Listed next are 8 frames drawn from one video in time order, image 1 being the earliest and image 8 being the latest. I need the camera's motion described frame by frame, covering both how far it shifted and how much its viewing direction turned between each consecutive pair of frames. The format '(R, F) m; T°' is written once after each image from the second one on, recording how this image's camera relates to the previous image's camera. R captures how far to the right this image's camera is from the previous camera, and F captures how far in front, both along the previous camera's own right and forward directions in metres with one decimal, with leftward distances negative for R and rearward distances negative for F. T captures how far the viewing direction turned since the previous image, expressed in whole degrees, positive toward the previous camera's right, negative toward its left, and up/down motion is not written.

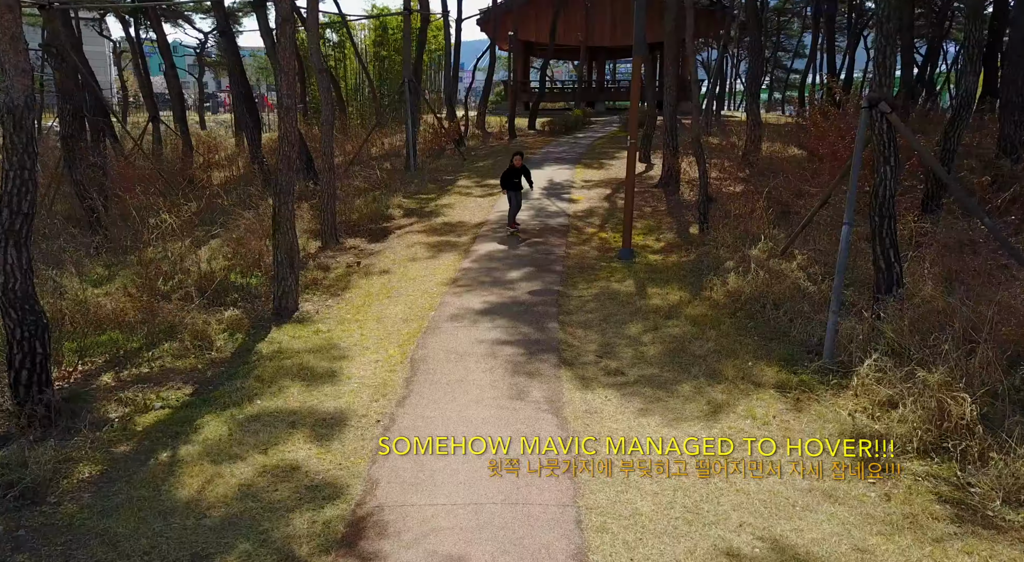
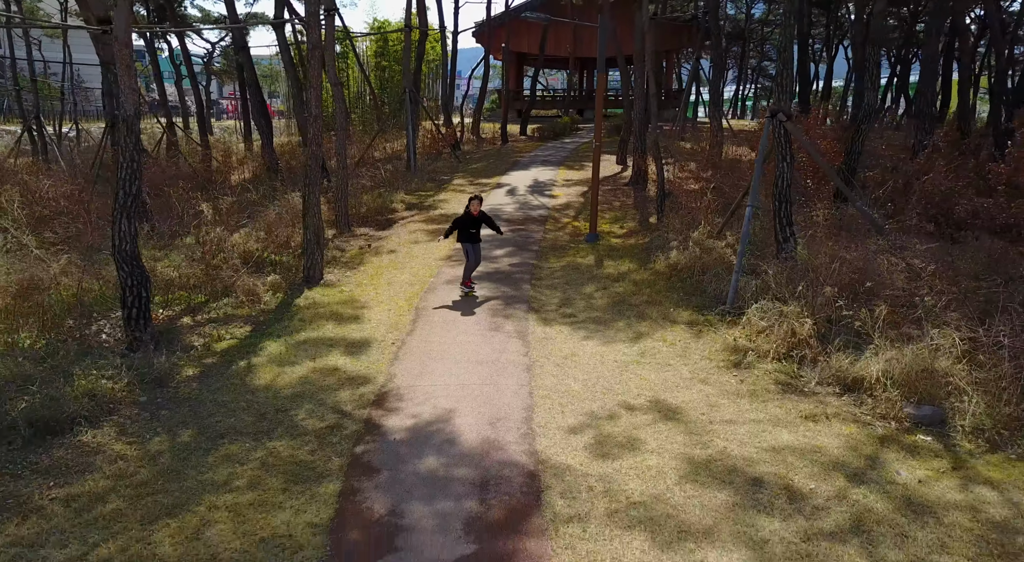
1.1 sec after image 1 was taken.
(+0.1, -1.6) m; 0°
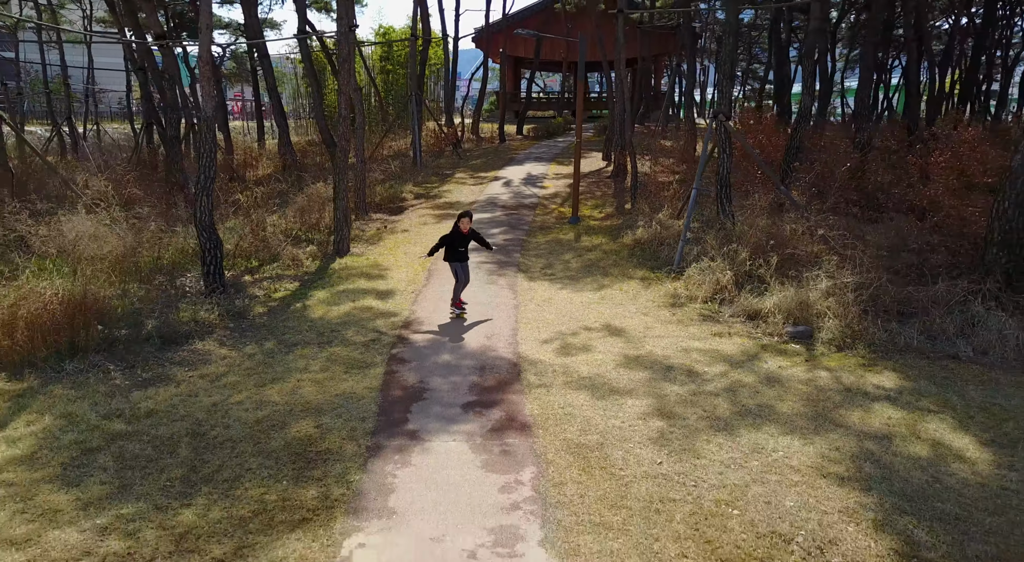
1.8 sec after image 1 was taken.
(+0.1, -1.7) m; 0°
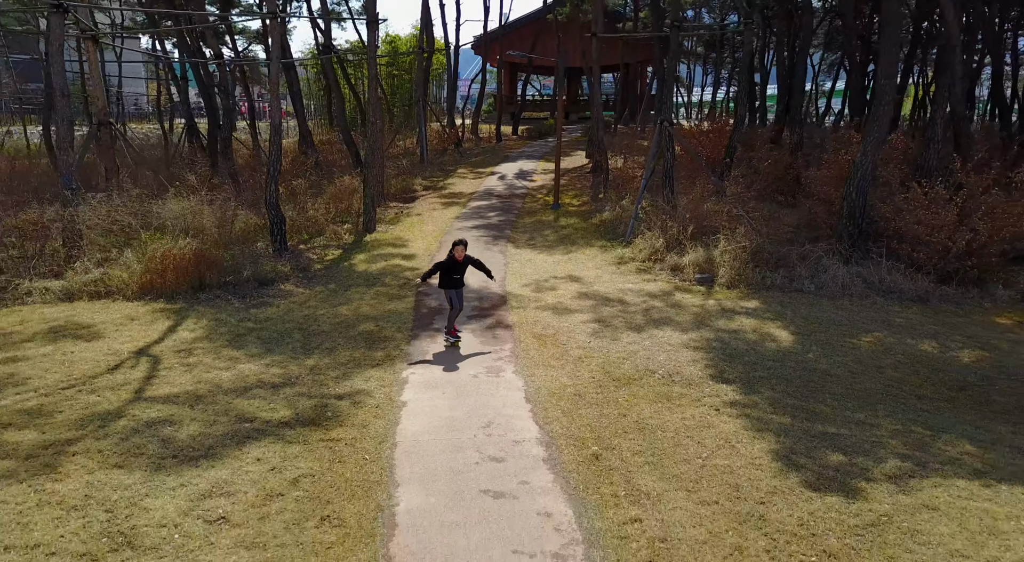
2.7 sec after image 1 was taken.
(+0.1, -2.5) m; 0°
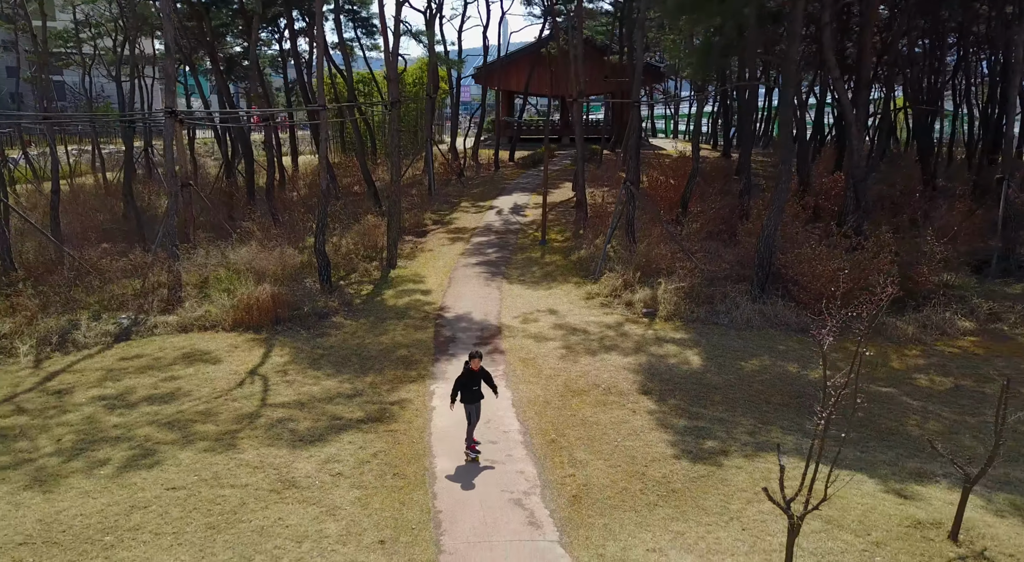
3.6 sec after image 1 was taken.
(+0.1, -2.8) m; 0°
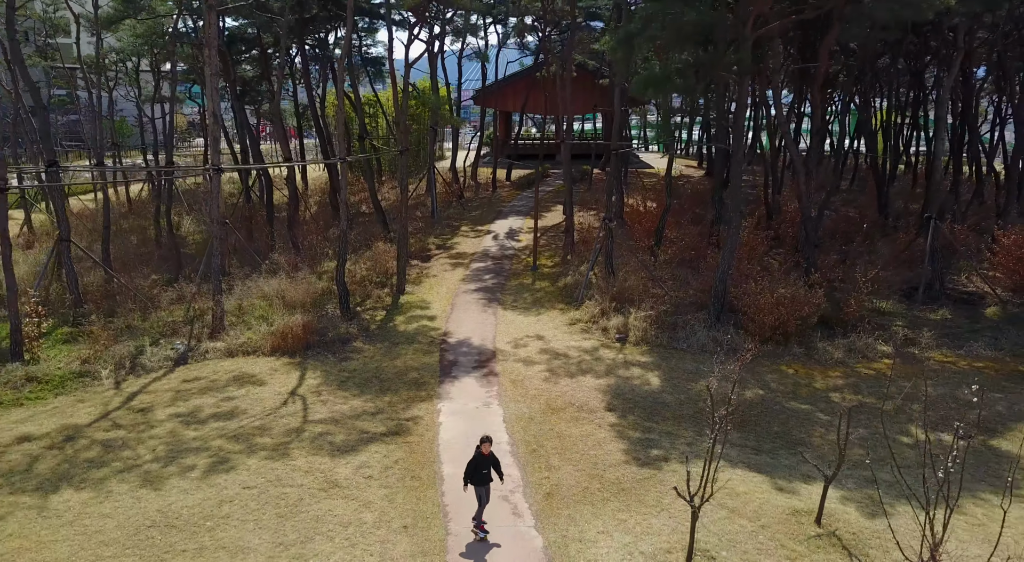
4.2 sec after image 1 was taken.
(+0.1, -2.0) m; 0°
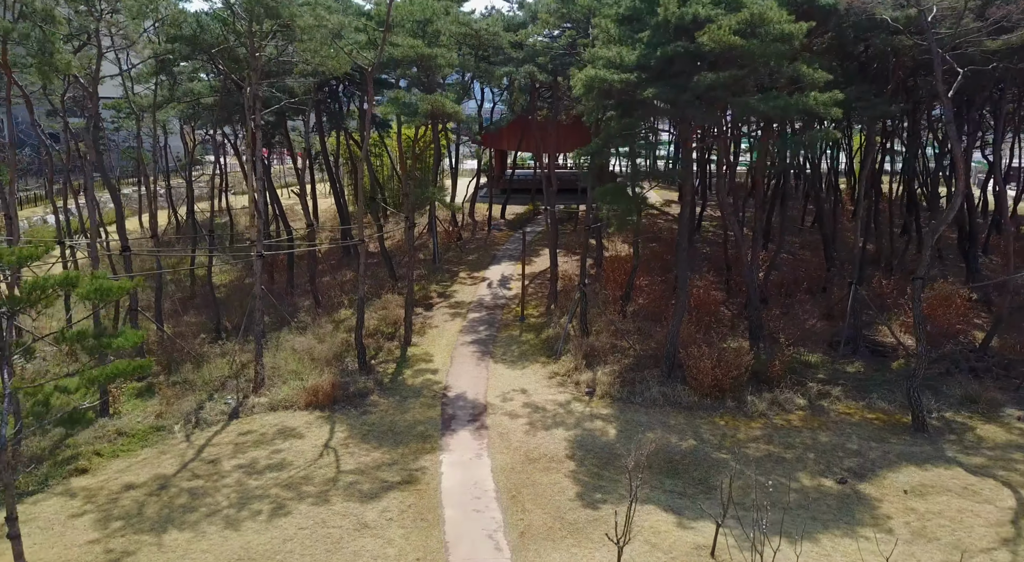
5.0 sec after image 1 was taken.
(+0.3, -3.0) m; 0°
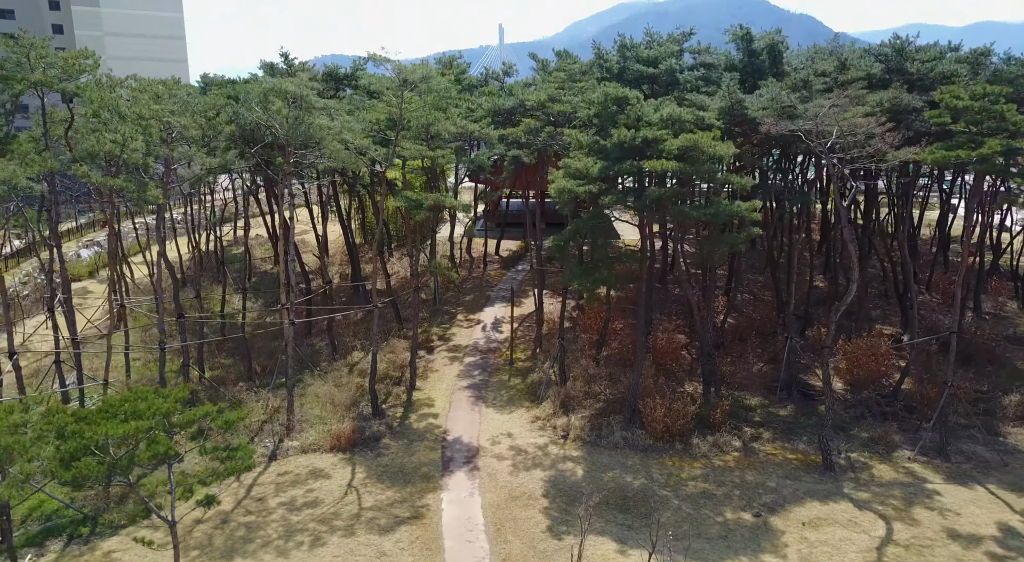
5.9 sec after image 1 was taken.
(+0.3, -3.4) m; 0°
